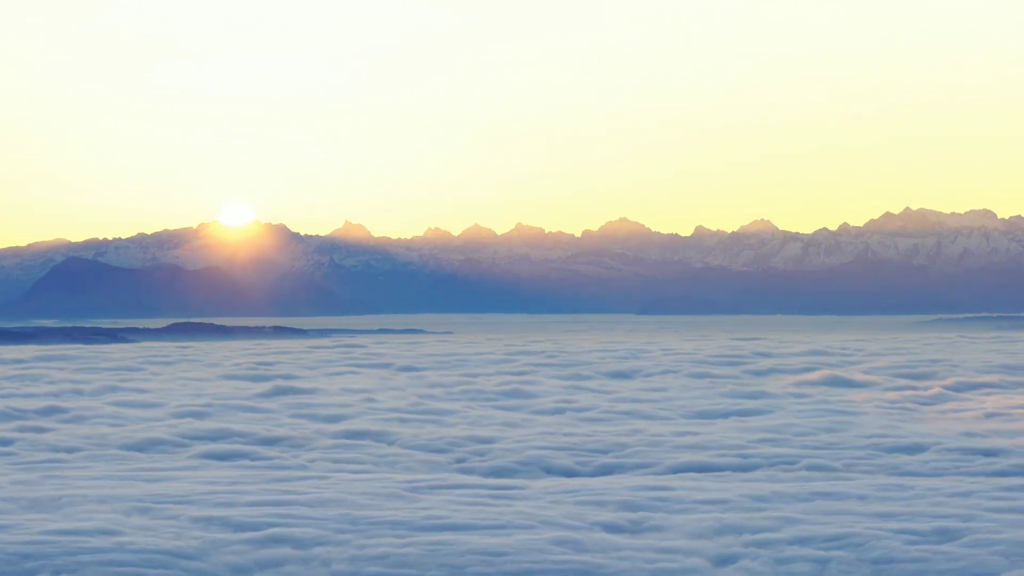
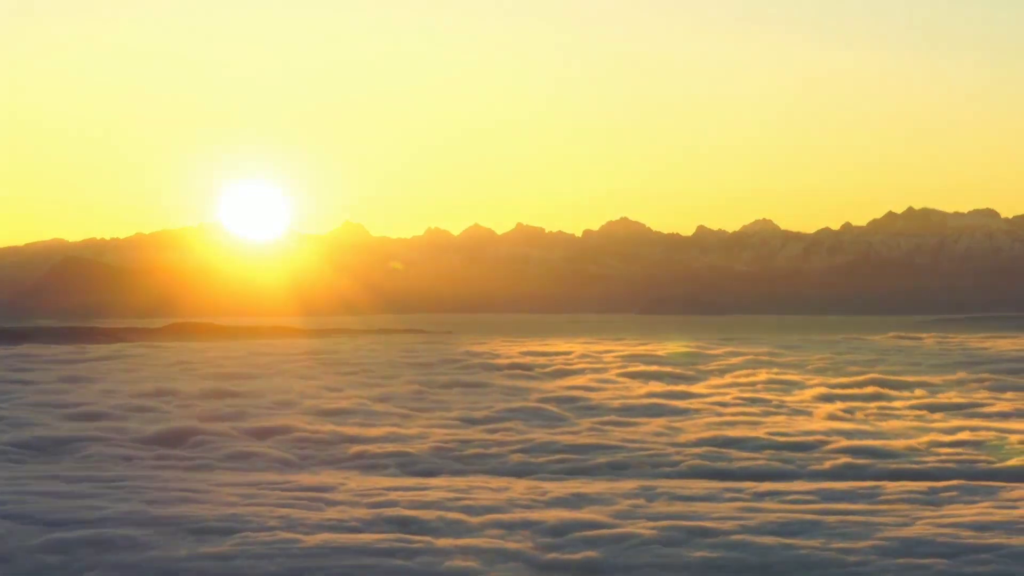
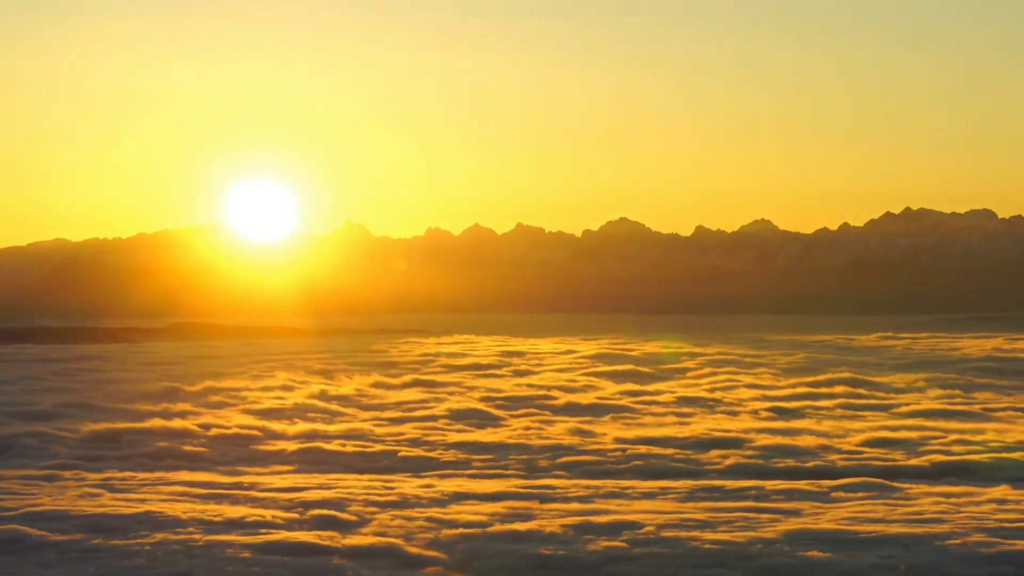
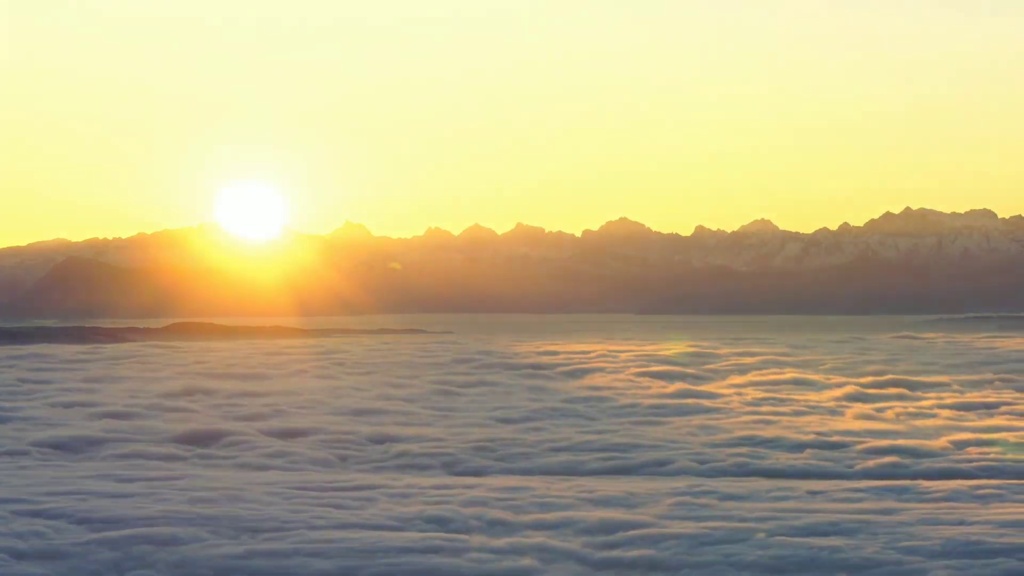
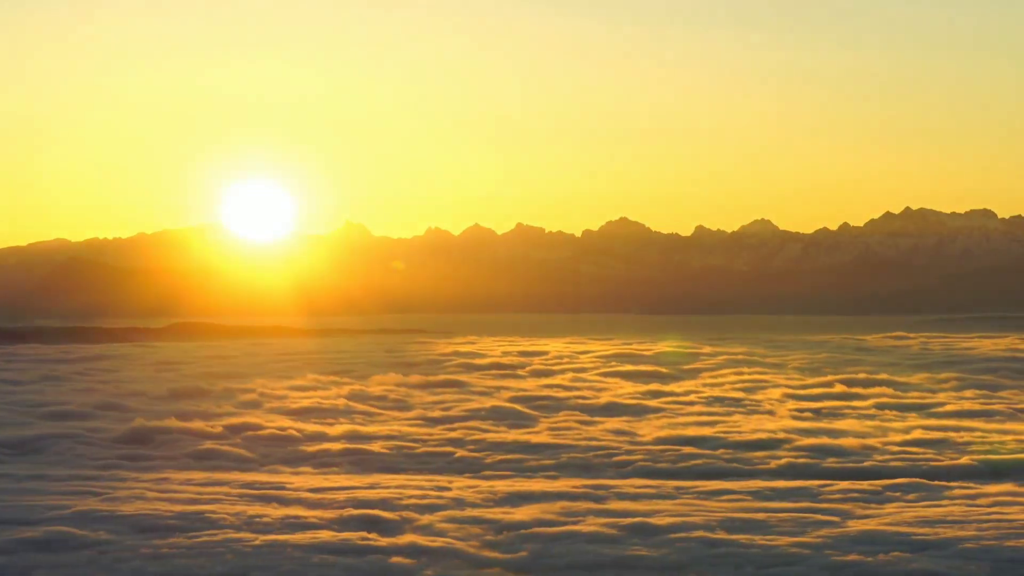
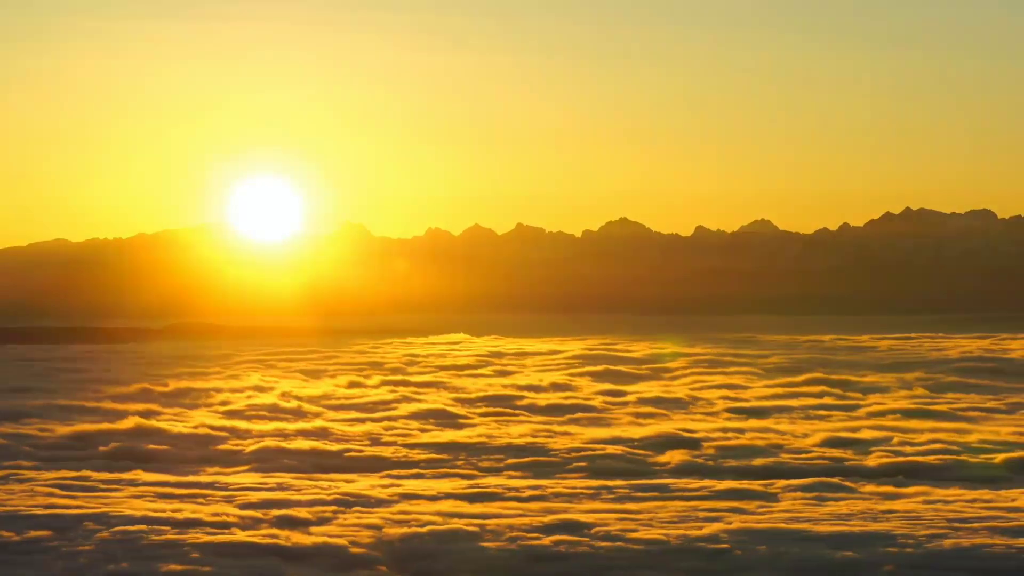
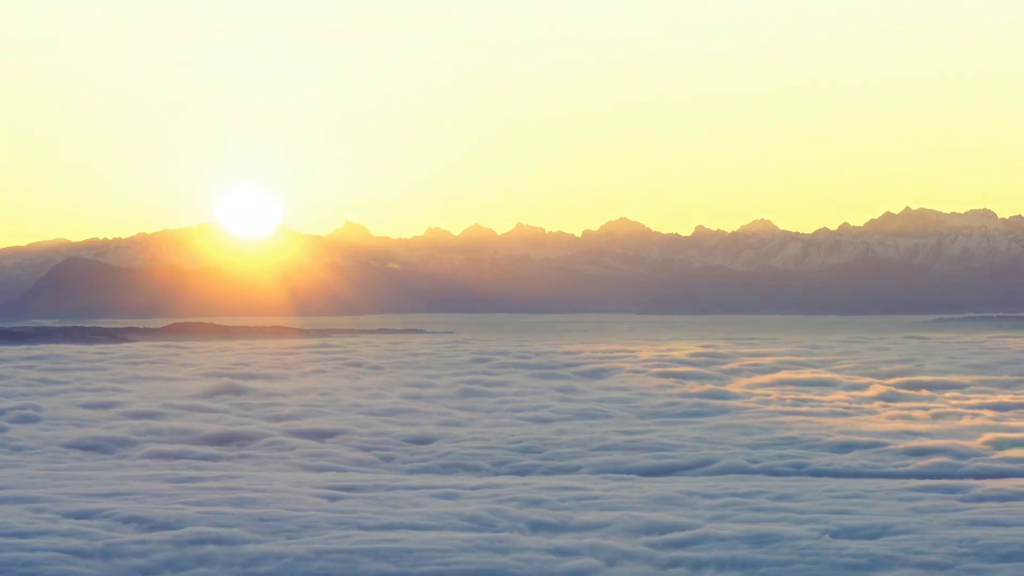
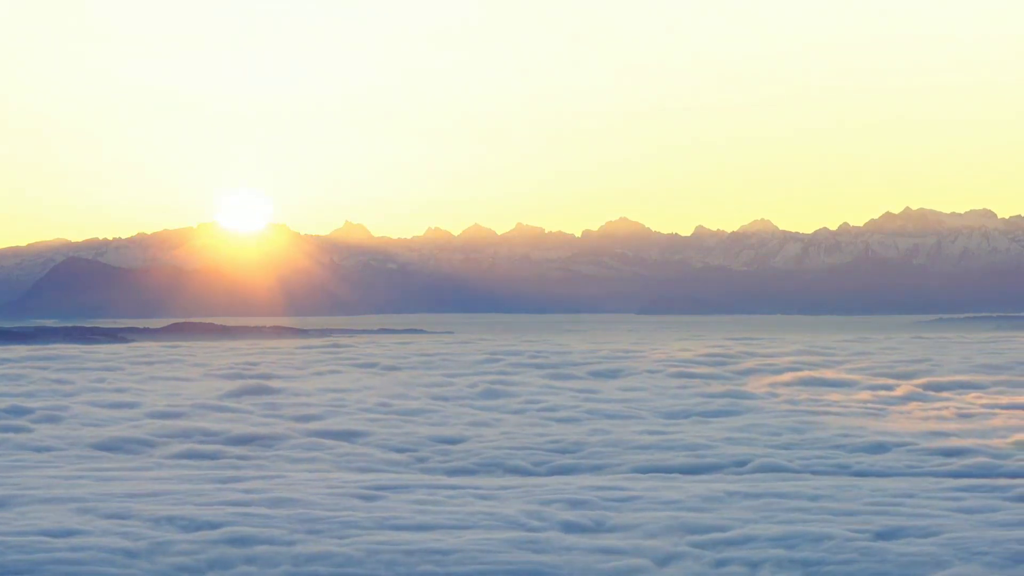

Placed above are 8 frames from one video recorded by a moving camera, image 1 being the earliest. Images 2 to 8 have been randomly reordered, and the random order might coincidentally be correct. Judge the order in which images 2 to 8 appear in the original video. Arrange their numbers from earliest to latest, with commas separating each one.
8, 7, 4, 2, 5, 3, 6
